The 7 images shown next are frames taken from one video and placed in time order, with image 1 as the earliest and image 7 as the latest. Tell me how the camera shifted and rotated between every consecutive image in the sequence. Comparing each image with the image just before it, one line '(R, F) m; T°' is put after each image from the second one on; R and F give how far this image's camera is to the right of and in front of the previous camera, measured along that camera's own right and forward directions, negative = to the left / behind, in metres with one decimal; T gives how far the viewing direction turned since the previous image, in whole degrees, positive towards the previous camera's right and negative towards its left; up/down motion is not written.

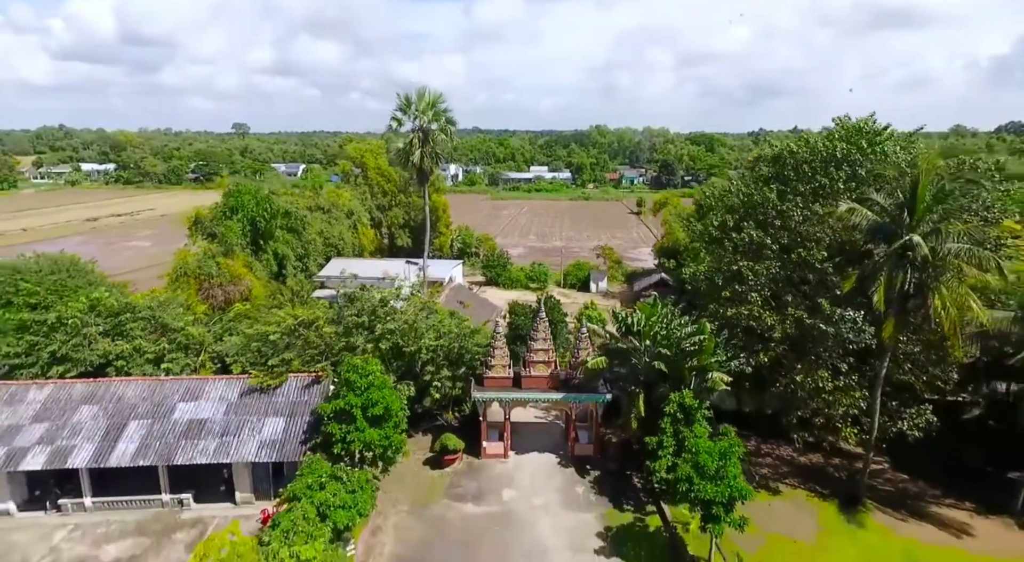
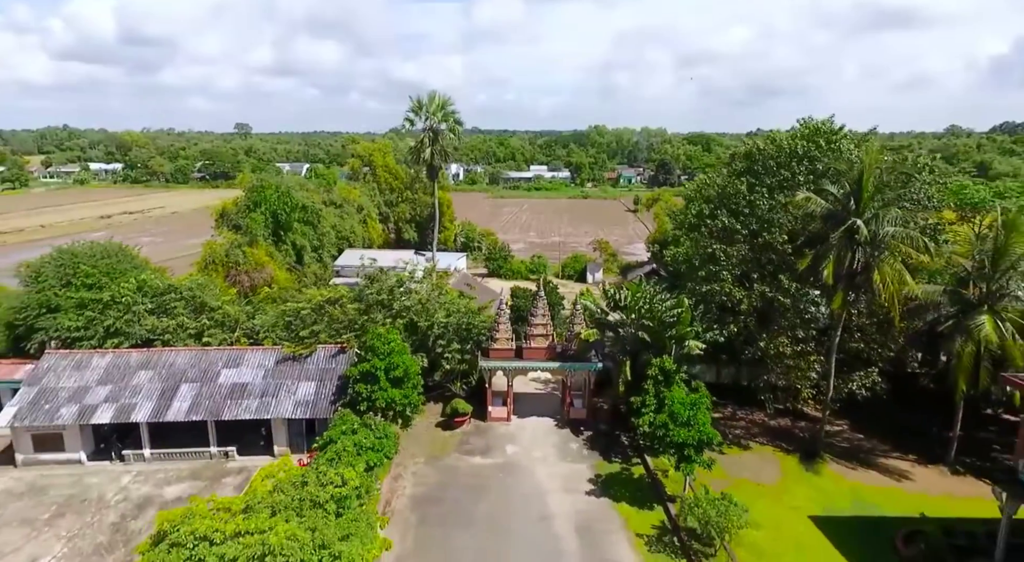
(-0.1, -2.6) m; 0°
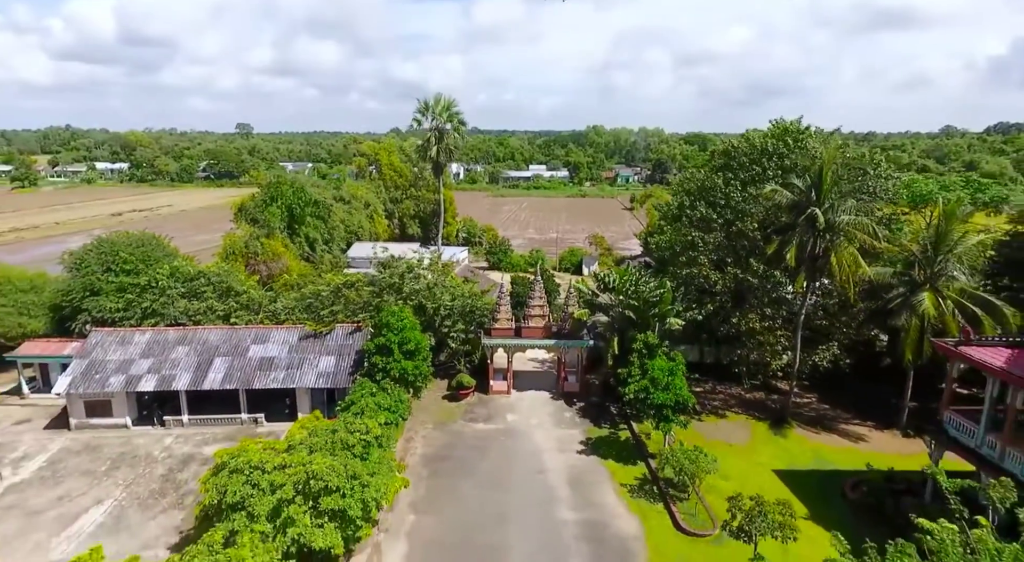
(0.0, -2.3) m; 0°
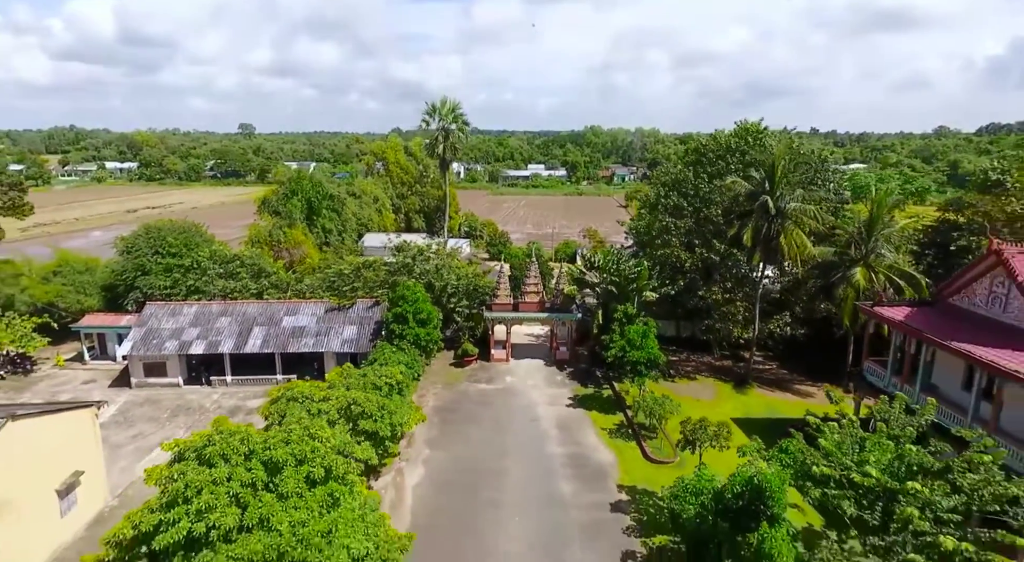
(0.0, -3.5) m; 0°
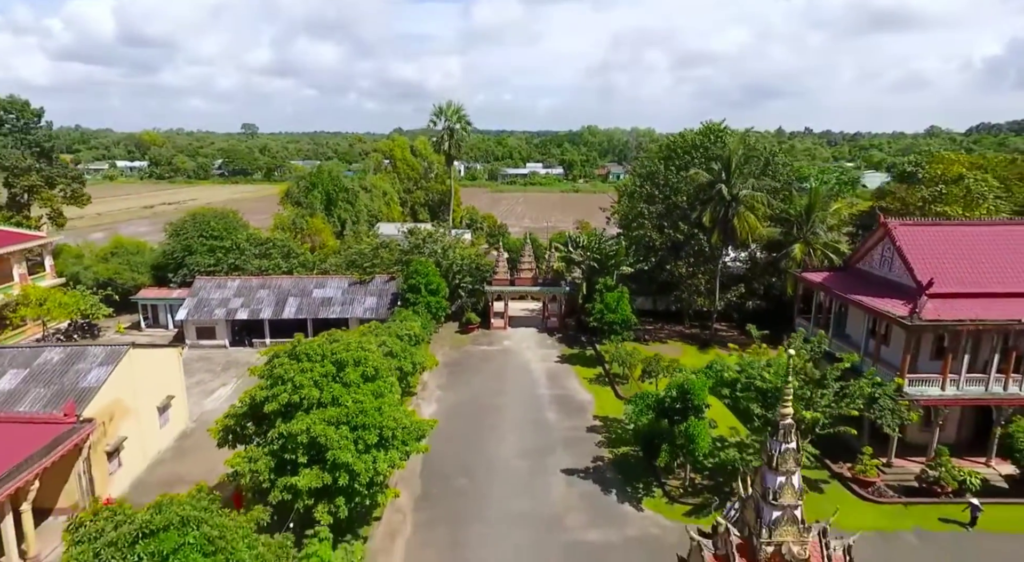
(+0.1, -4.4) m; 0°
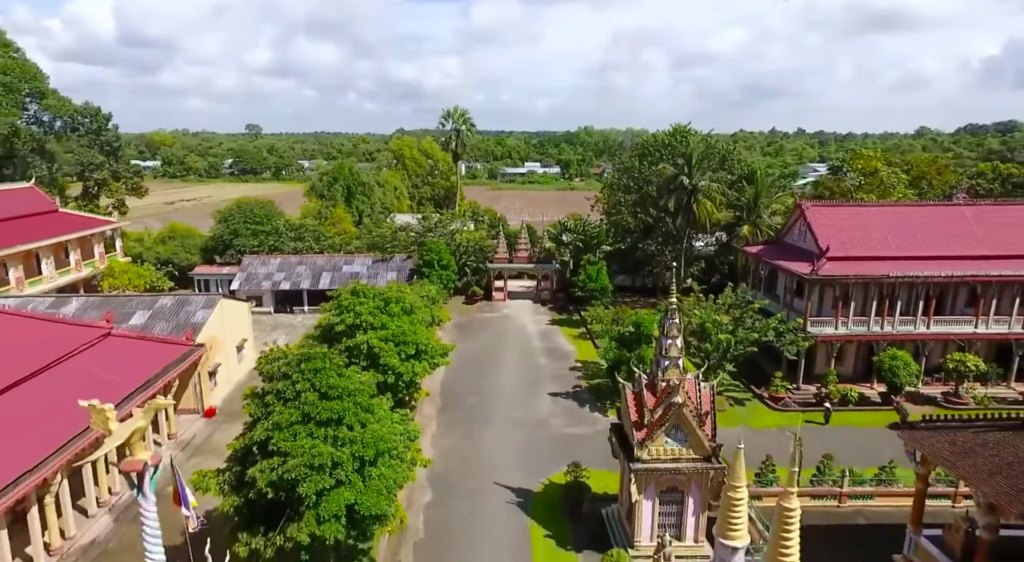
(0.0, -5.7) m; 0°
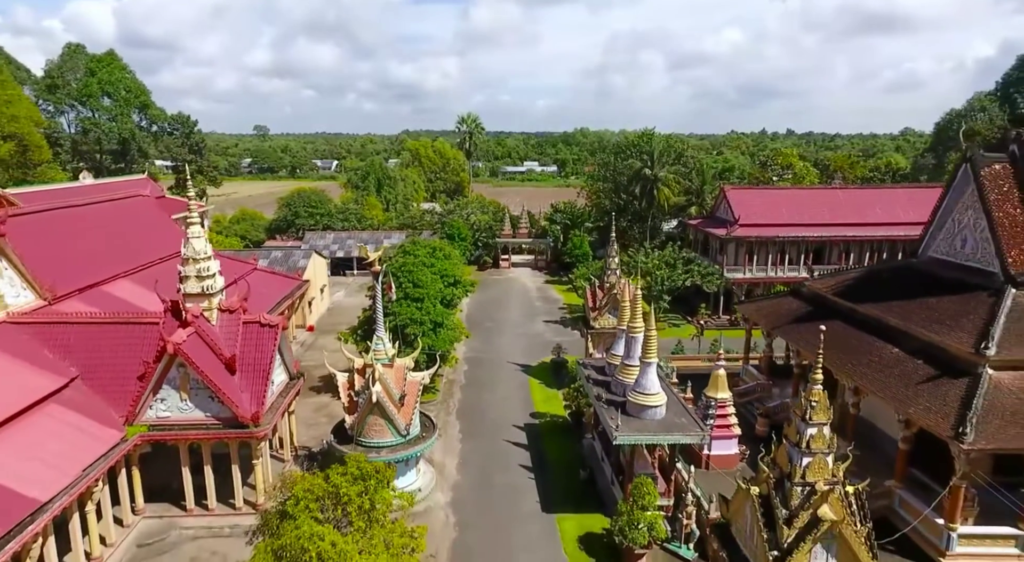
(-0.3, -10.1) m; 0°
